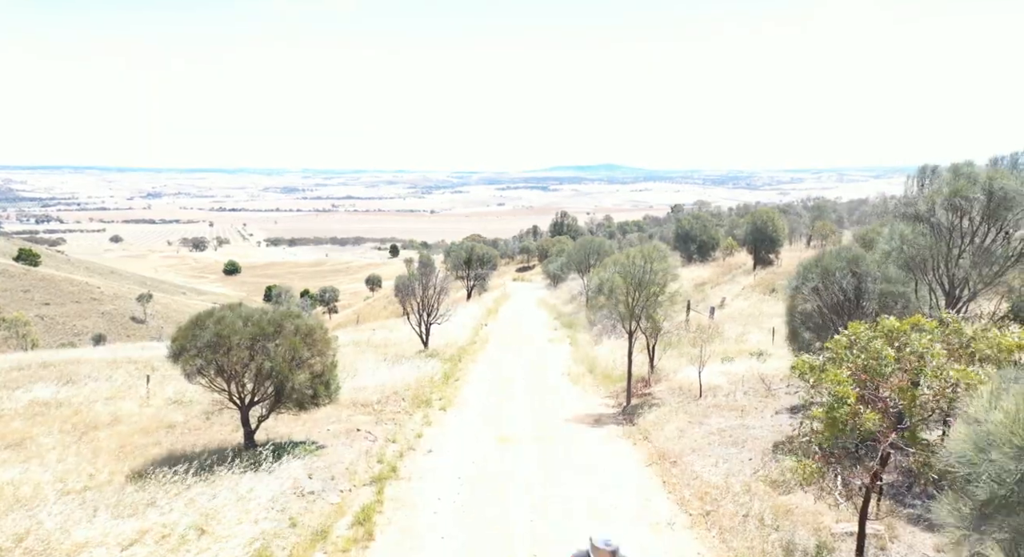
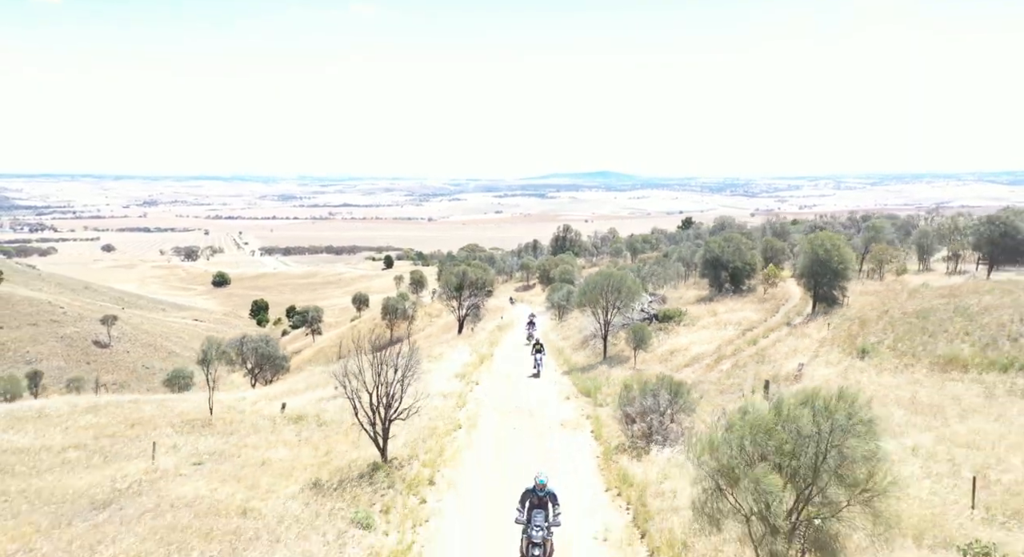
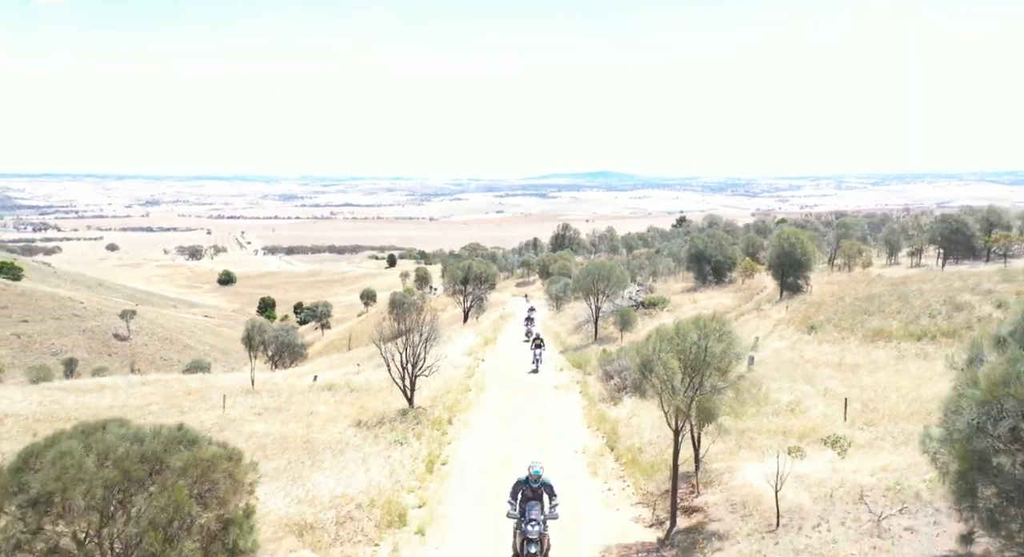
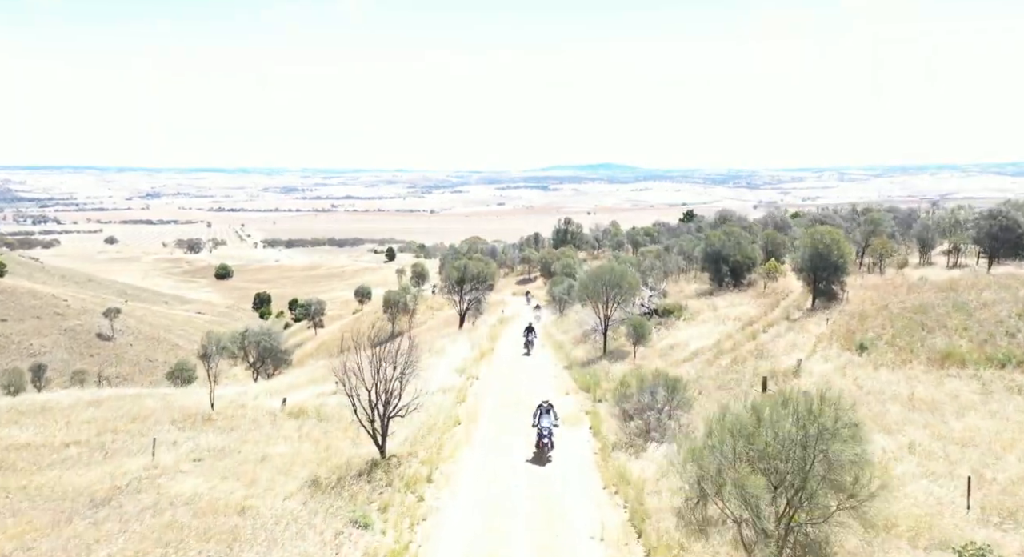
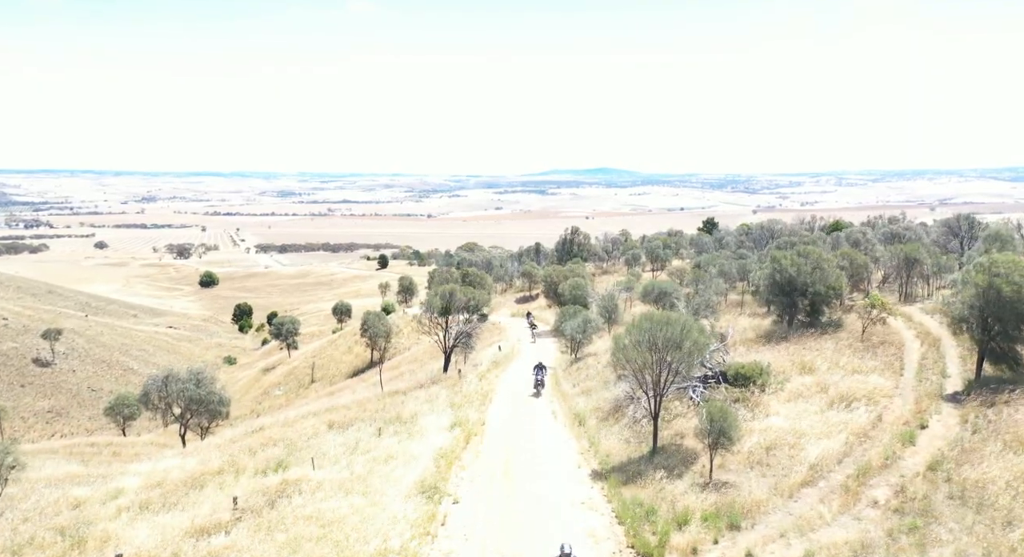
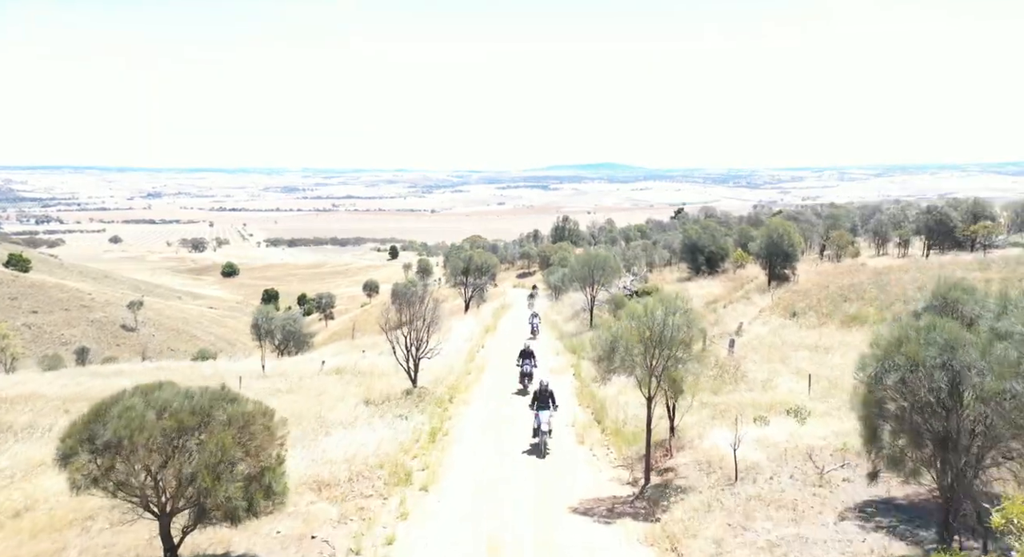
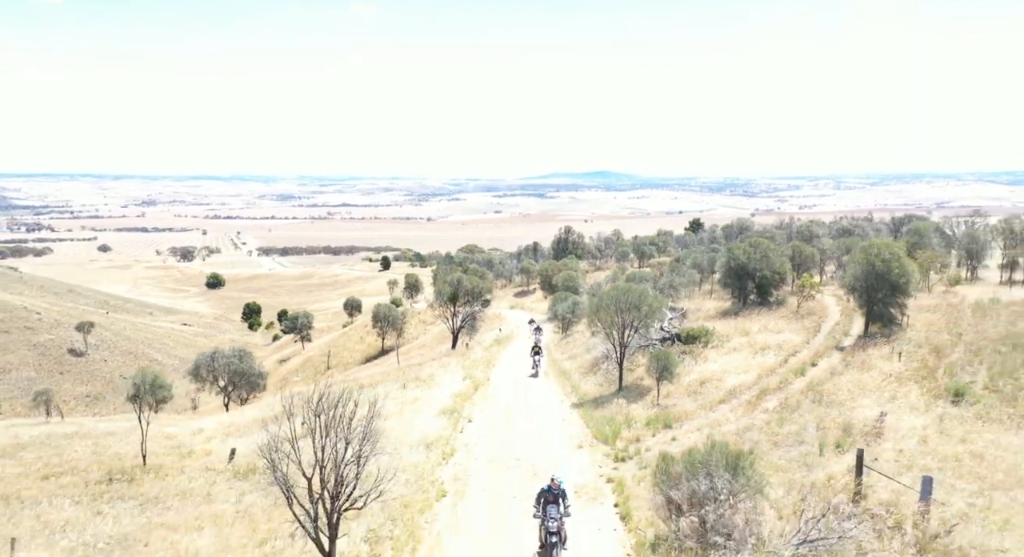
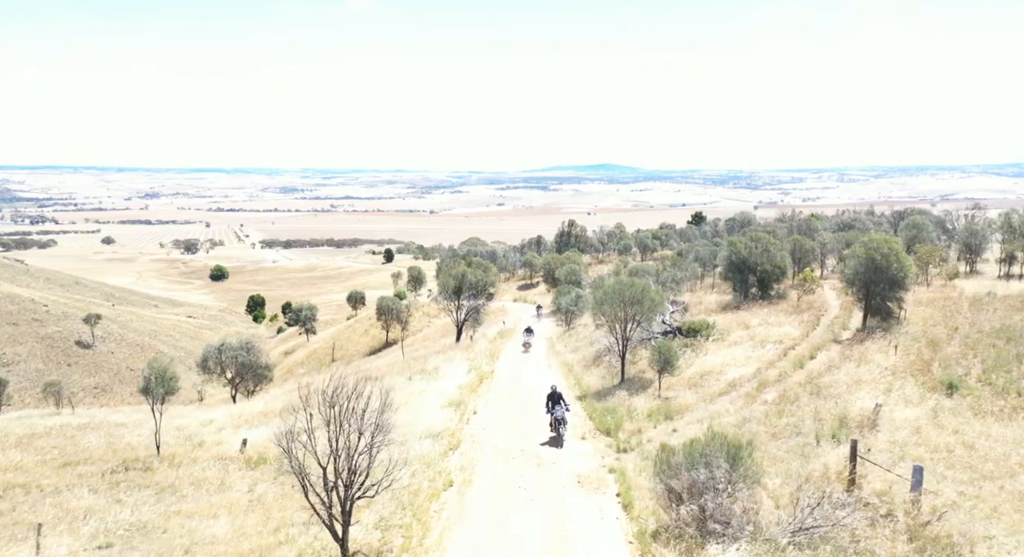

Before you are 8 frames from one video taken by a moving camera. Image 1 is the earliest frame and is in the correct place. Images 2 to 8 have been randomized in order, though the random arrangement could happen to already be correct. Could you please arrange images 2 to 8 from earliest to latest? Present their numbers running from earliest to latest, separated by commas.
6, 4, 8, 5, 7, 2, 3
